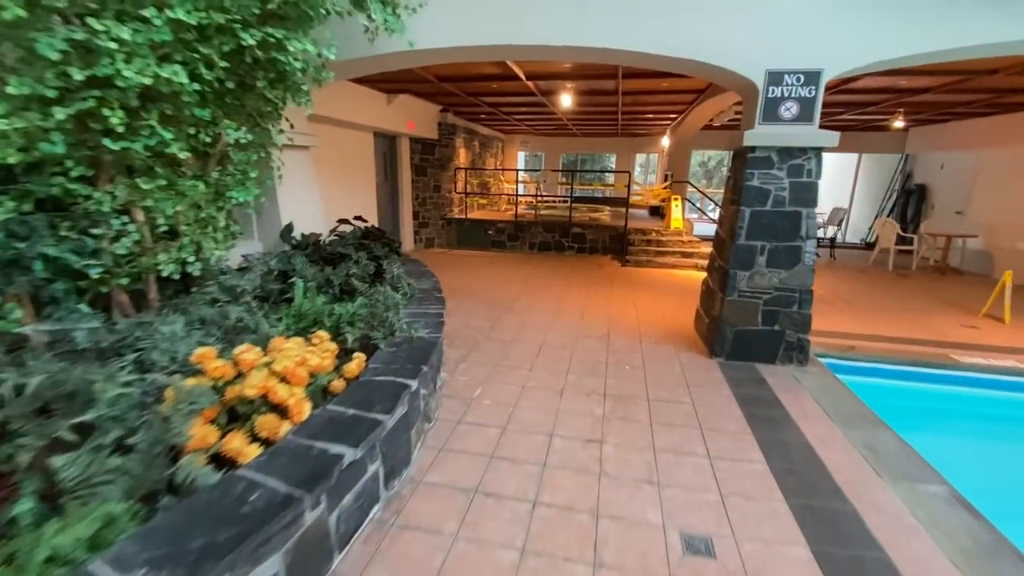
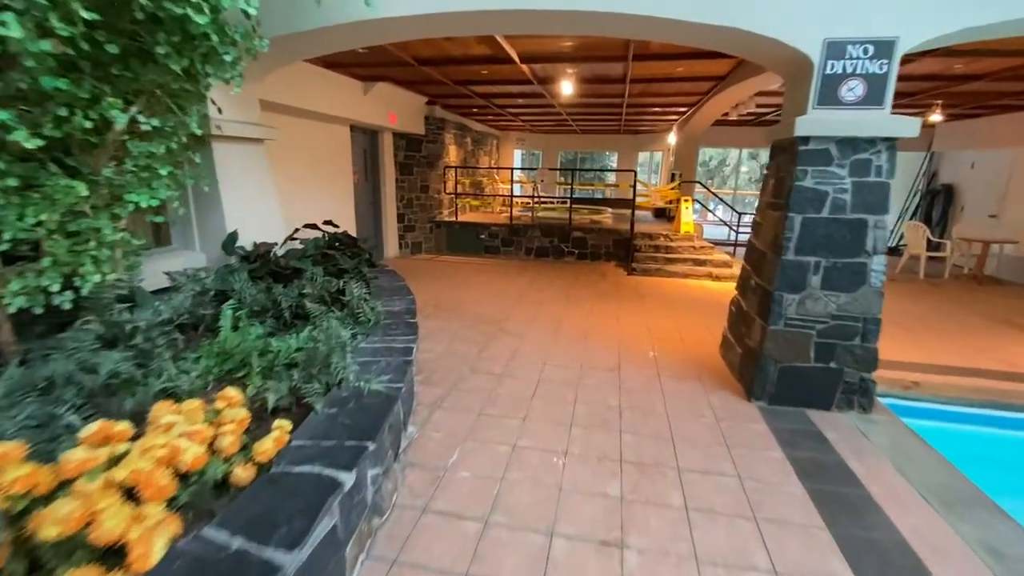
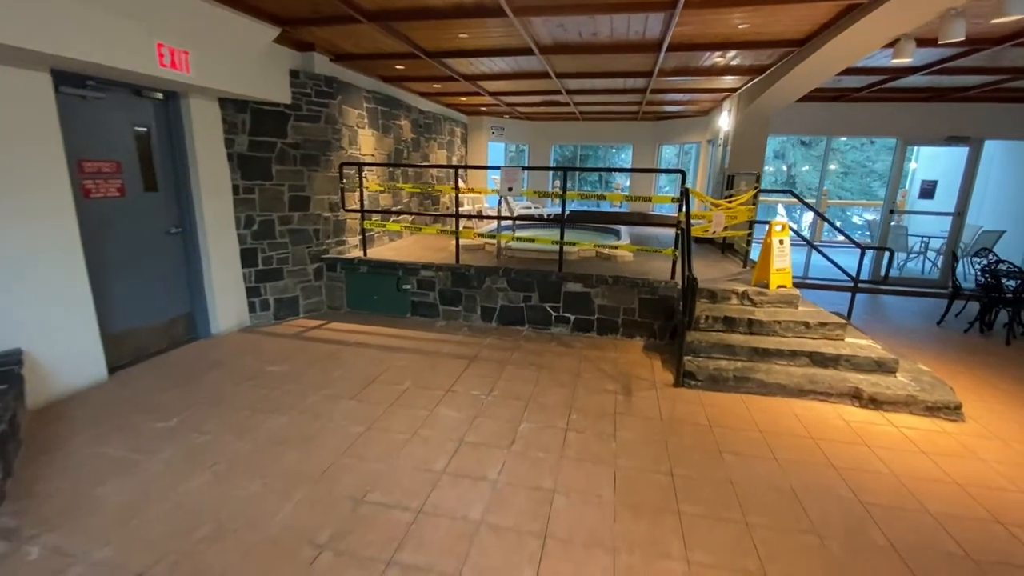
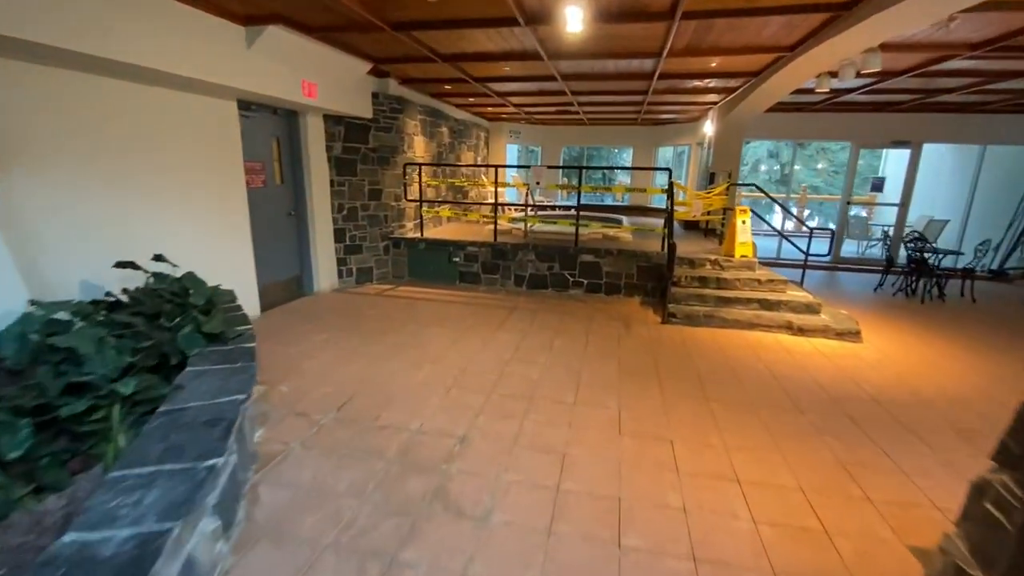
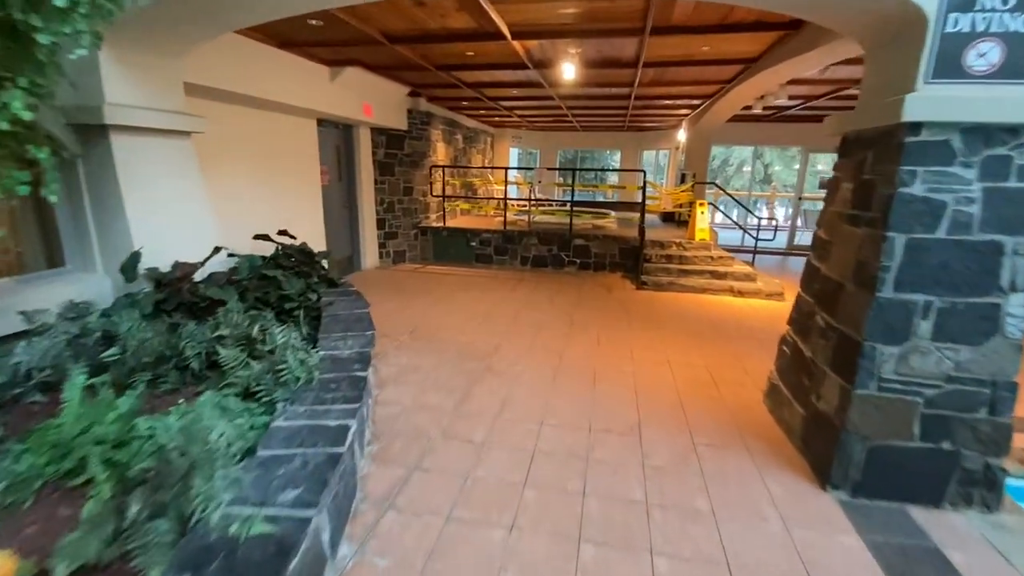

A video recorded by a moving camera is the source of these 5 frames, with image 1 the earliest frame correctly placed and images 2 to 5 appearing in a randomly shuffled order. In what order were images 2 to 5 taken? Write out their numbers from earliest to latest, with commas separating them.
2, 5, 4, 3
